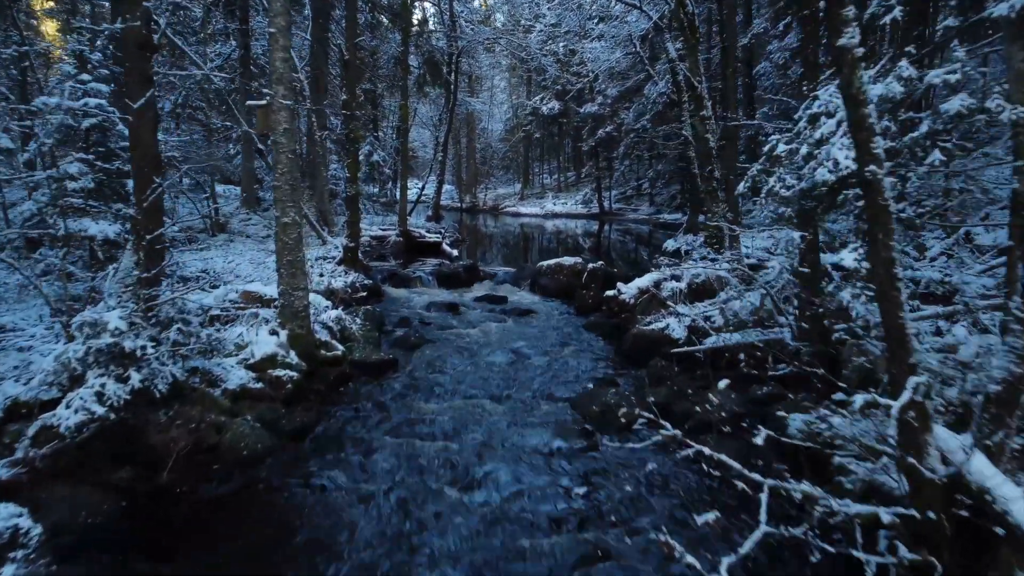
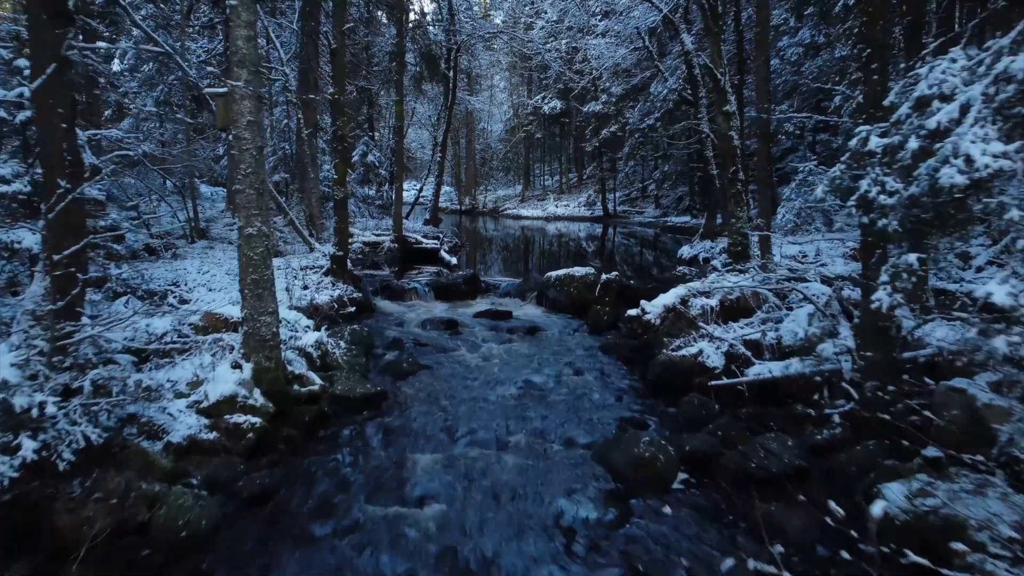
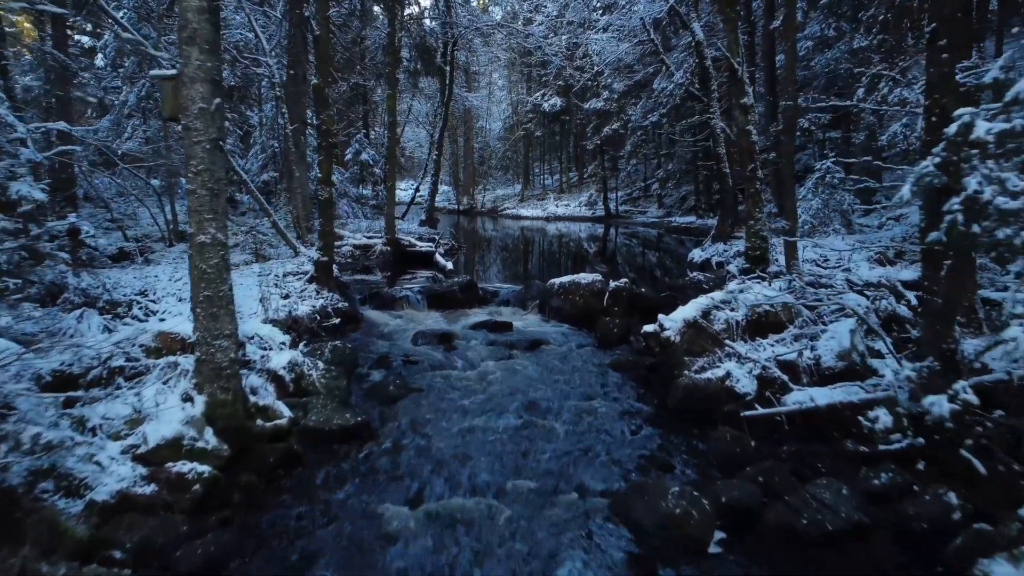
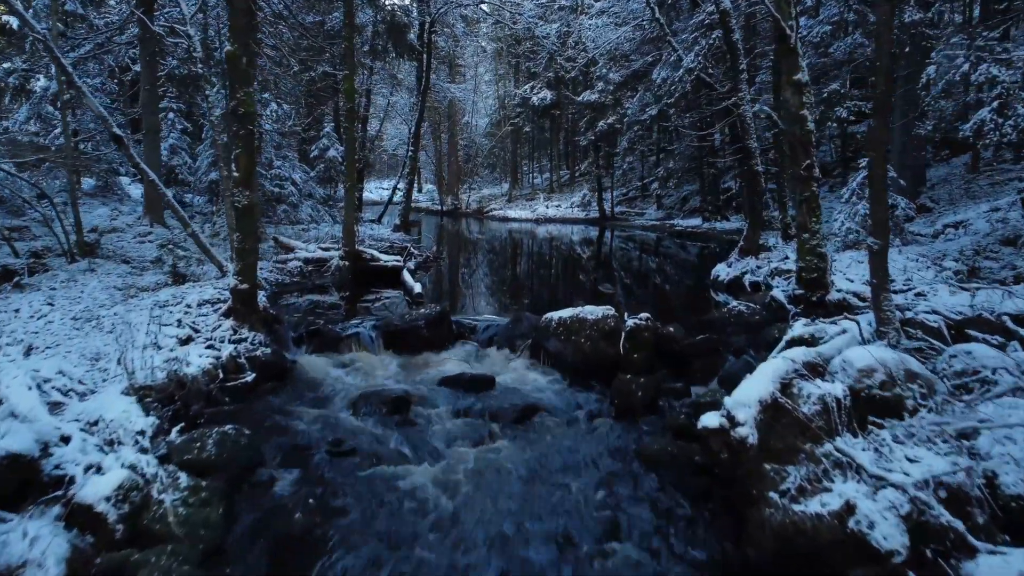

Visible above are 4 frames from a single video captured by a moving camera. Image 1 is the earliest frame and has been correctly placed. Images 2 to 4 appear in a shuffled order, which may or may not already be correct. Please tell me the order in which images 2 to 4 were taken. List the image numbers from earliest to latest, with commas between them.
2, 3, 4
